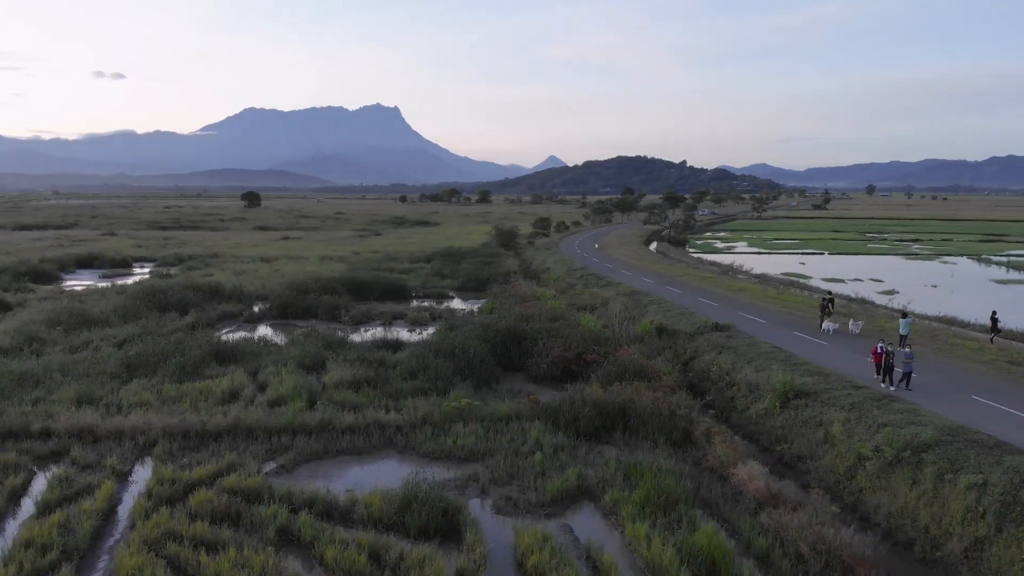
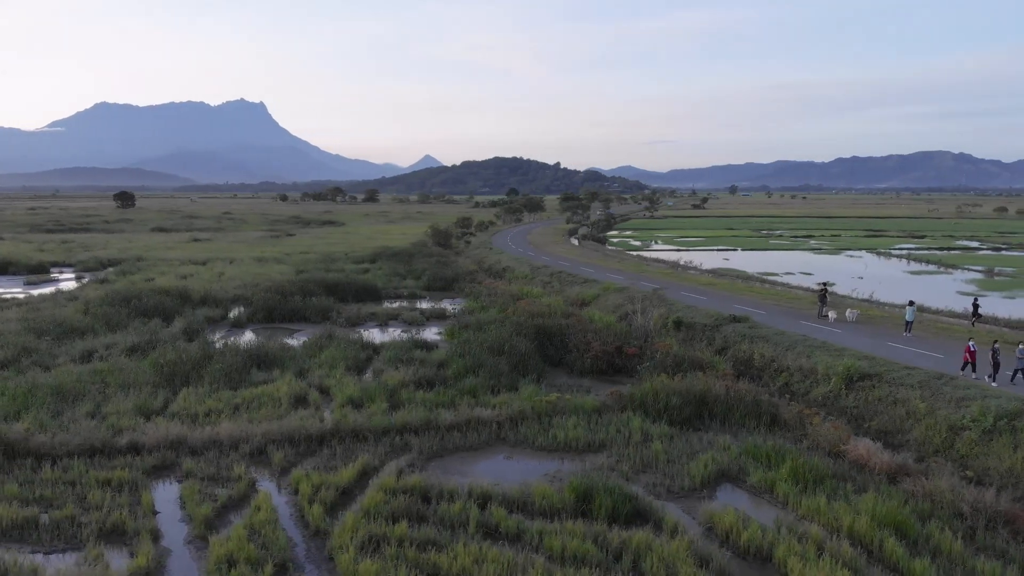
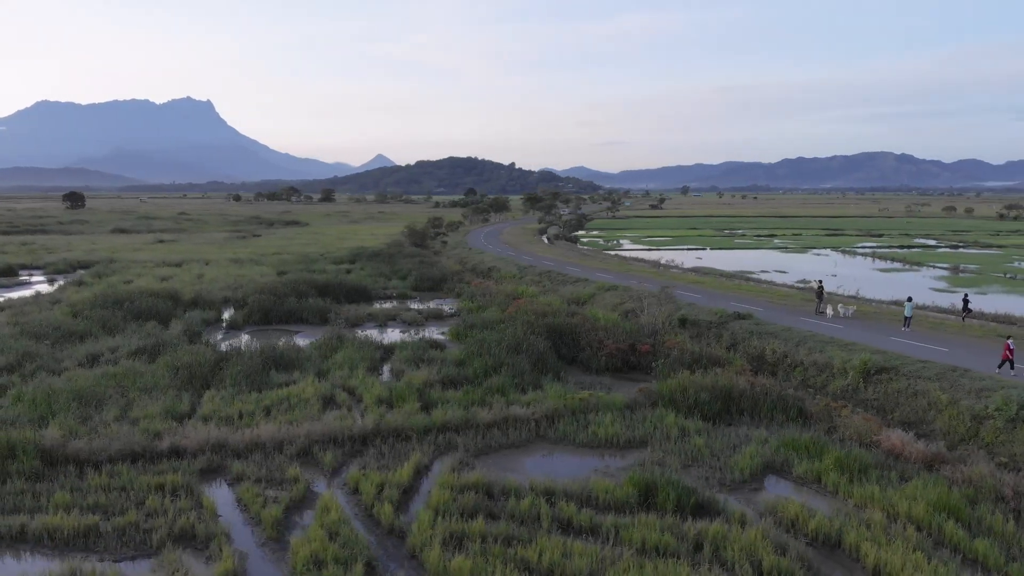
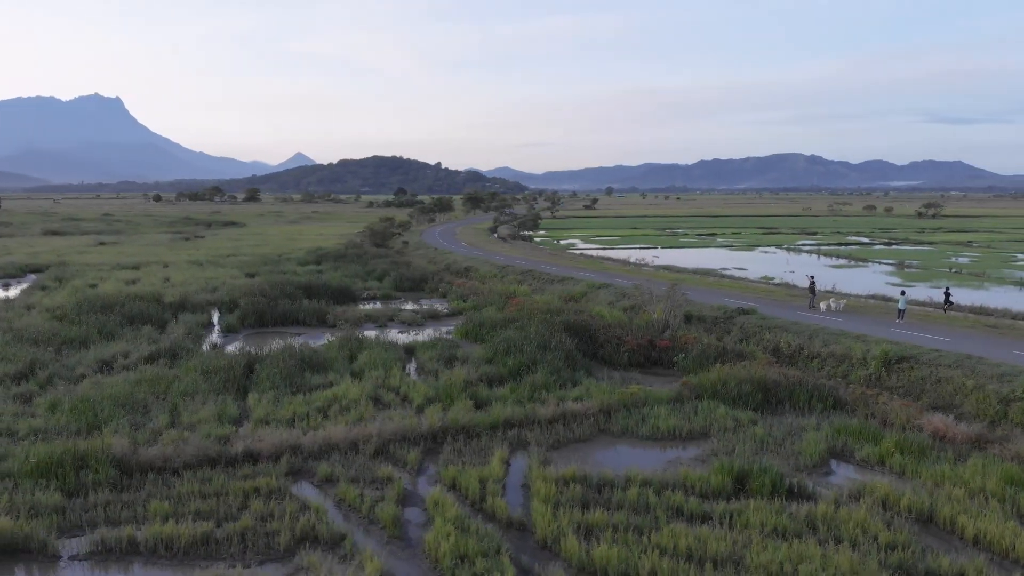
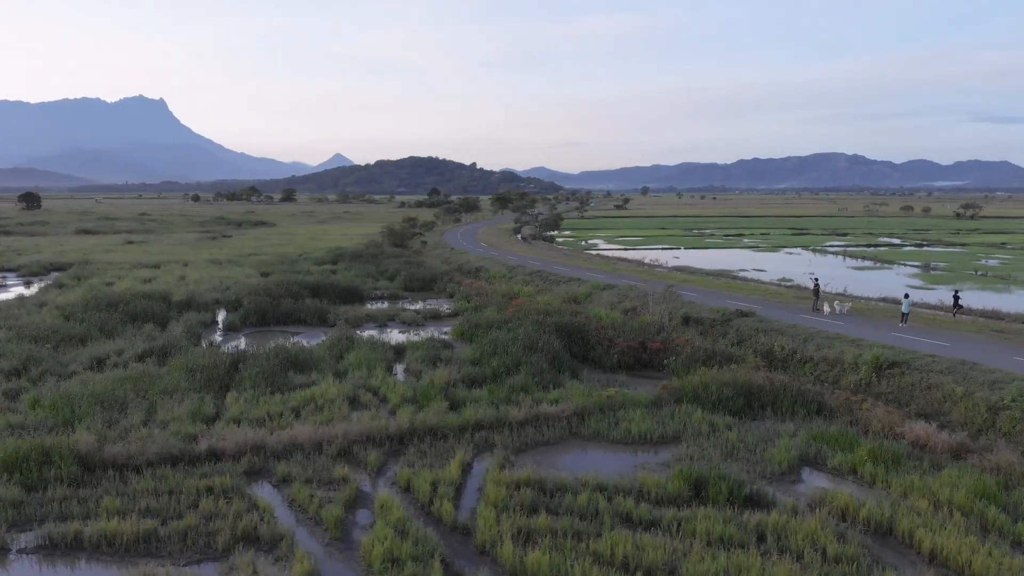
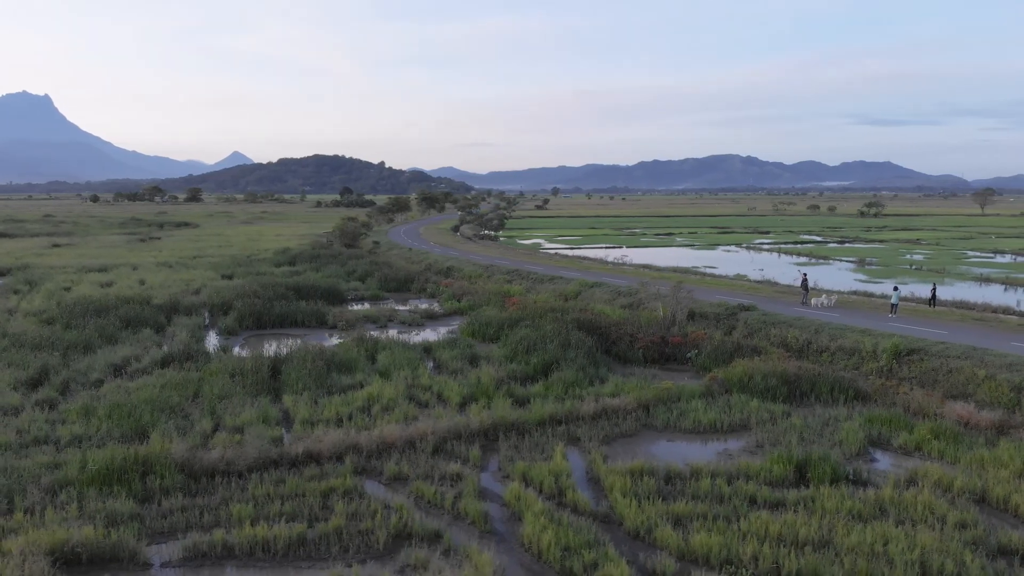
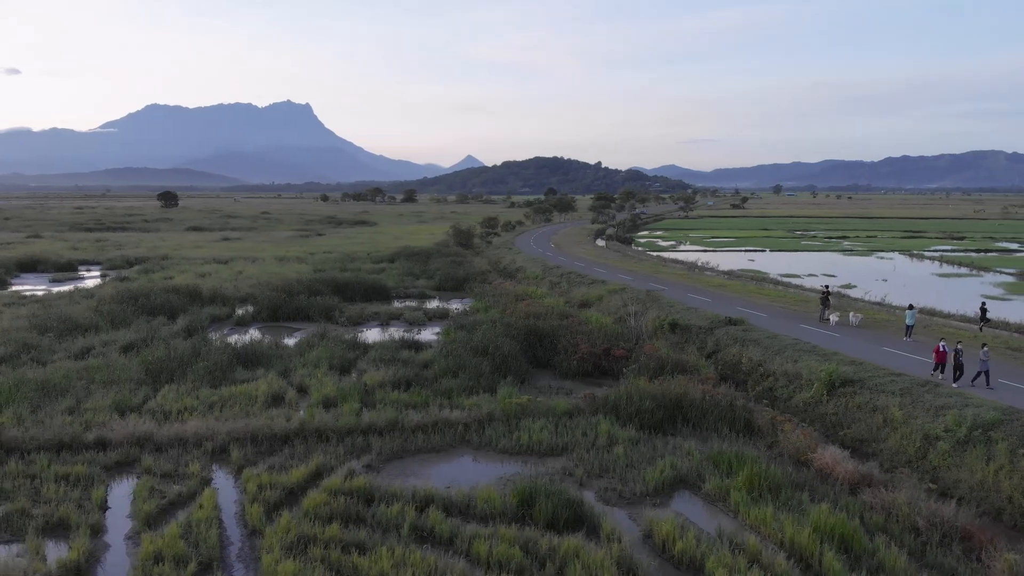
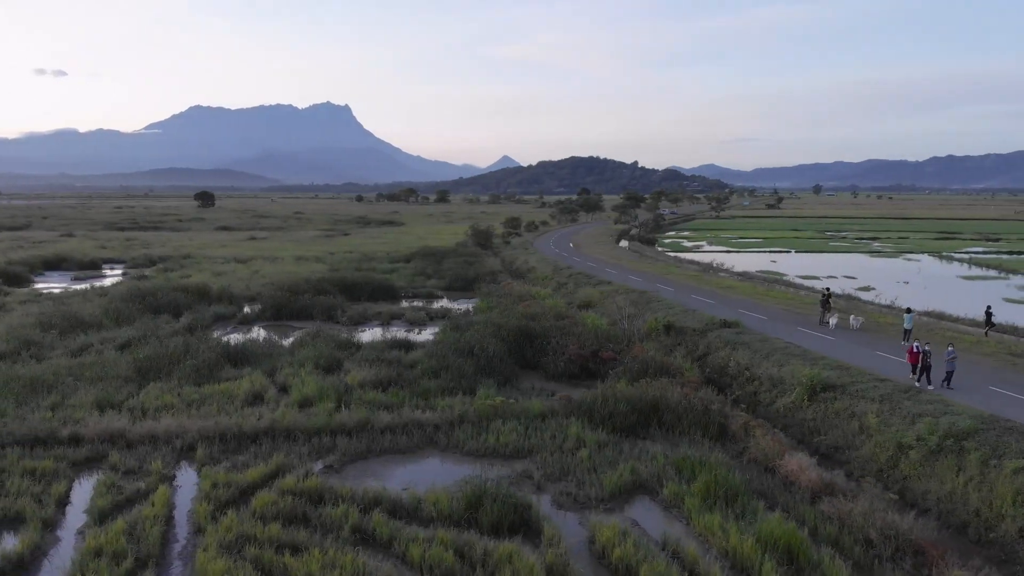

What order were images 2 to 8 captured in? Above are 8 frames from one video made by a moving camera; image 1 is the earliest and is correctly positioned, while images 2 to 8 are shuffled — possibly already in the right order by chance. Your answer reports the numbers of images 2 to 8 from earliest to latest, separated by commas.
8, 7, 2, 3, 5, 4, 6
